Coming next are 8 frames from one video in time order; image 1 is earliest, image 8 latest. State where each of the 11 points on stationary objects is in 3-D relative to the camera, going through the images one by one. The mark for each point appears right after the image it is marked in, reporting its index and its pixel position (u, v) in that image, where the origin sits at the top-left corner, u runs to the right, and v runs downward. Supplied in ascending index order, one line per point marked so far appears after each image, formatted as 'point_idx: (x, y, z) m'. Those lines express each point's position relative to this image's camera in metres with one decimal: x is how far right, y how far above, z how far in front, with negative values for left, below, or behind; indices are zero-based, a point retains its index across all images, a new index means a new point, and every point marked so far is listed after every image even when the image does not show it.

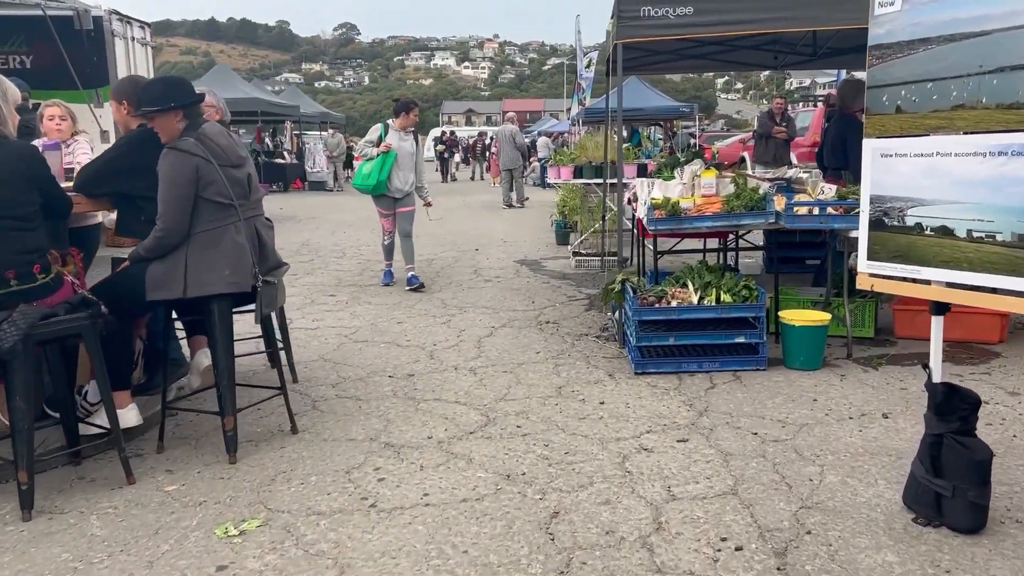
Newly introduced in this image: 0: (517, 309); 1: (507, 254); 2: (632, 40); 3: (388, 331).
0: (0.0, -0.2, +7.1) m
1: (-0.1, +0.4, +10.6) m
2: (+0.8, +1.7, +5.6) m
3: (-0.9, -0.3, +6.2) m
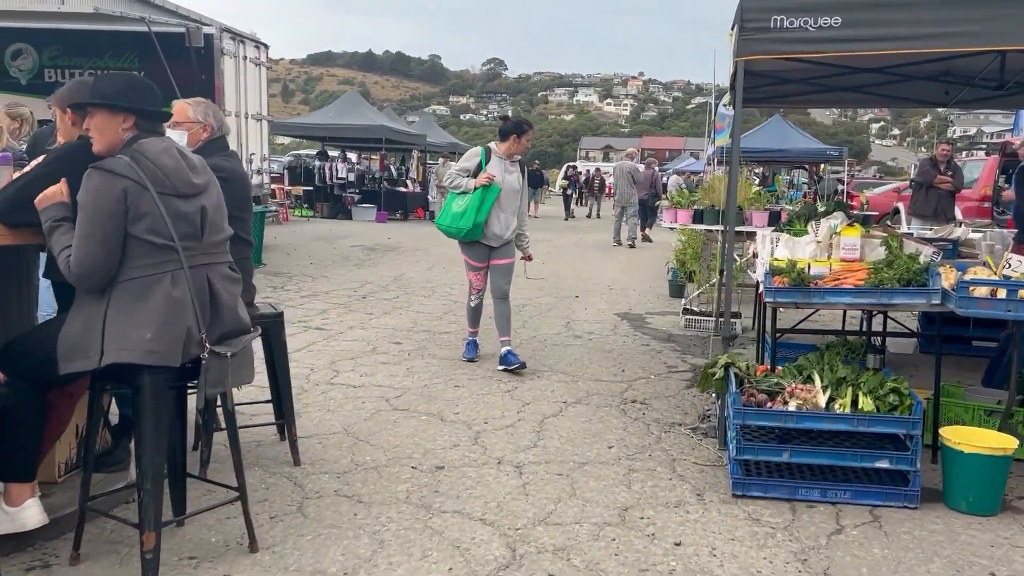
0: (+0.6, -0.7, +5.9) m
1: (+1.1, -0.2, +9.4) m
2: (+1.3, +1.2, +4.4) m
3: (-0.5, -0.7, +5.2) m
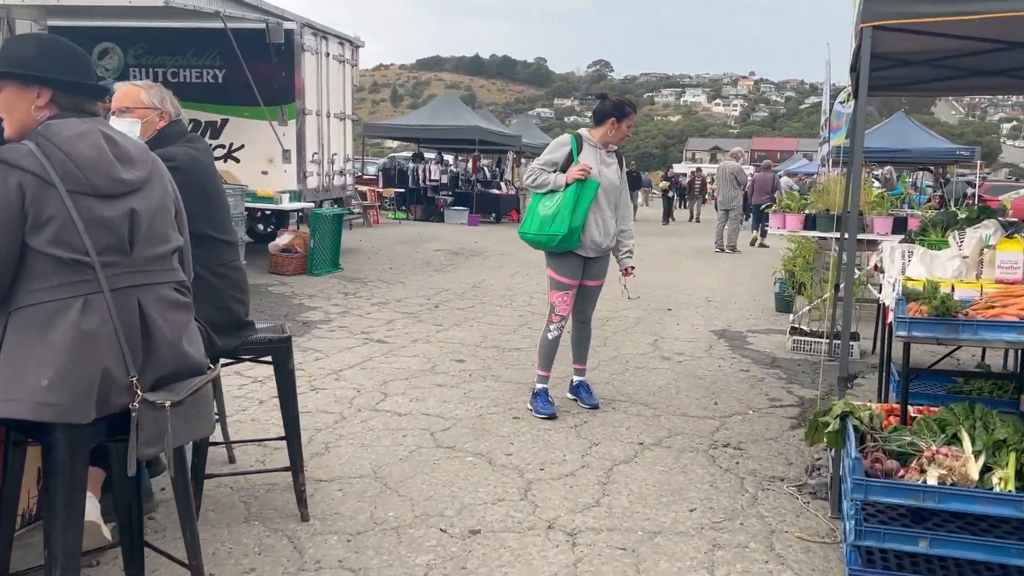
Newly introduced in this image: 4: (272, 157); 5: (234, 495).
0: (+1.1, -0.8, +5.0) m
1: (+2.0, -0.3, +8.5) m
2: (+1.6, +1.1, +3.4) m
3: (-0.1, -0.8, +4.4) m
4: (-3.2, +1.7, +10.8) m
5: (-1.2, -0.9, +3.5) m
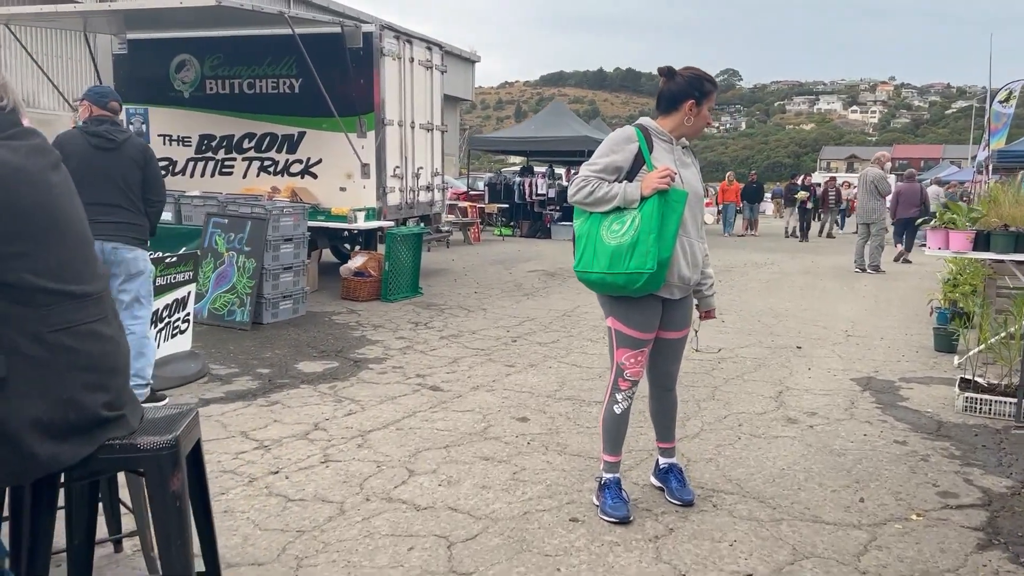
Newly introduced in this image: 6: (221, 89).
0: (+1.3, -1.0, +3.5) m
1: (+2.8, -0.6, +6.8) m
2: (+1.6, +0.9, +1.9) m
3: (+0.1, -1.0, +3.1) m
4: (-2.0, +1.4, +10.0) m
5: (-1.1, -1.1, +2.4) m
6: (-3.6, +2.5, +10.2) m
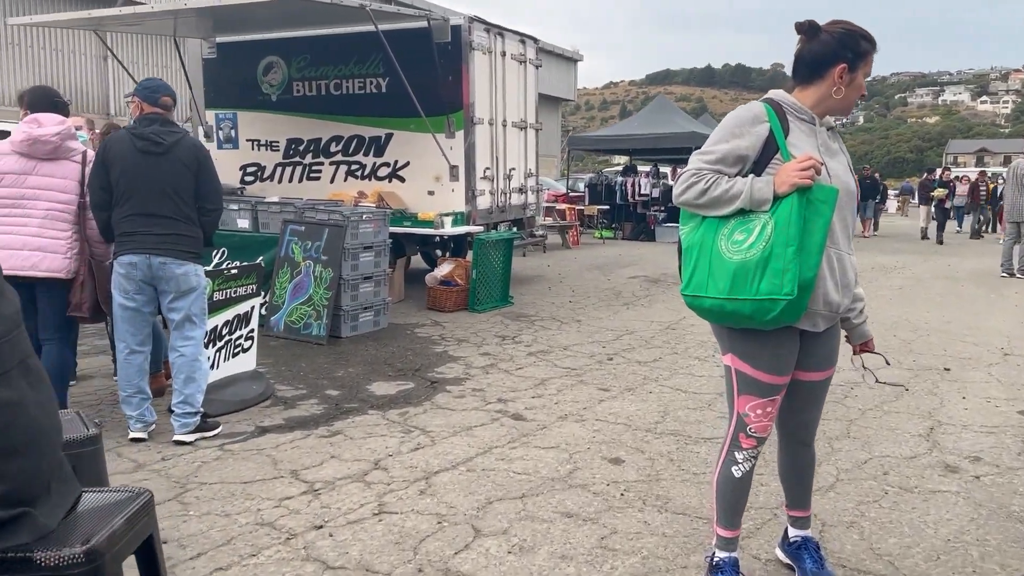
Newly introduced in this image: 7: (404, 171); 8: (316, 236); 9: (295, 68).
0: (+1.6, -1.1, +2.6) m
1: (+3.5, -0.7, +5.7) m
2: (+1.7, +0.8, +1.0) m
3: (+0.3, -1.1, +2.4) m
4: (-0.8, +1.3, +9.4) m
5: (-1.0, -1.2, +1.8) m
6: (-2.5, +2.4, +9.9) m
7: (-1.3, +1.4, +9.6) m
8: (-1.7, +0.4, +7.0) m
9: (-2.6, +2.7, +9.9) m
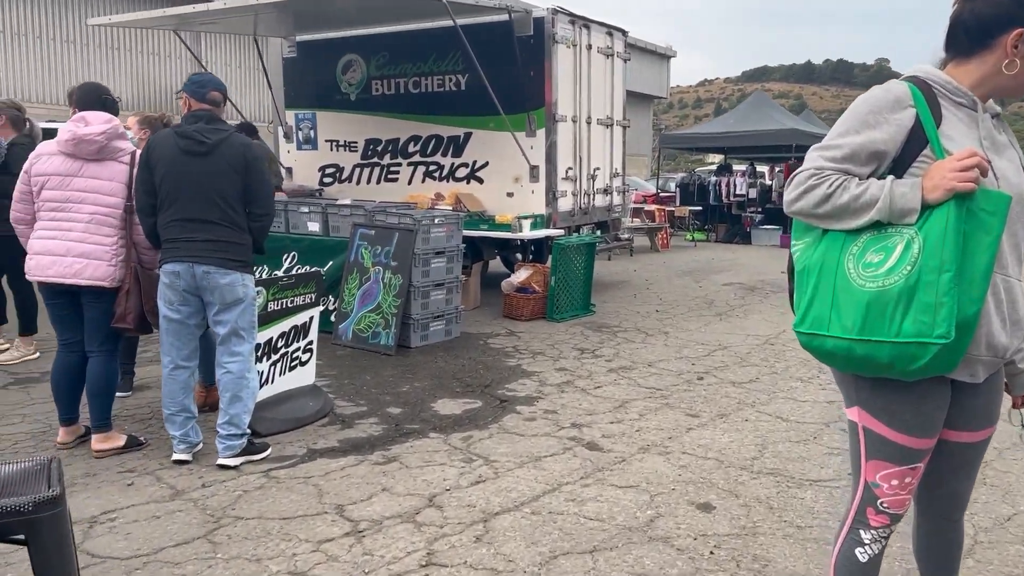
0: (+1.8, -1.2, +1.9) m
1: (+3.9, -0.9, +4.8) m
2: (+1.7, +0.7, +0.3) m
3: (+0.4, -1.2, +1.9) m
4: (+0.1, +1.2, +9.0) m
5: (-0.9, -1.2, +1.4) m
6: (-1.5, +2.3, +9.6) m
7: (-0.3, +1.3, +9.1) m
8: (-1.0, +0.4, +6.6) m
9: (-1.6, +2.6, +9.6) m
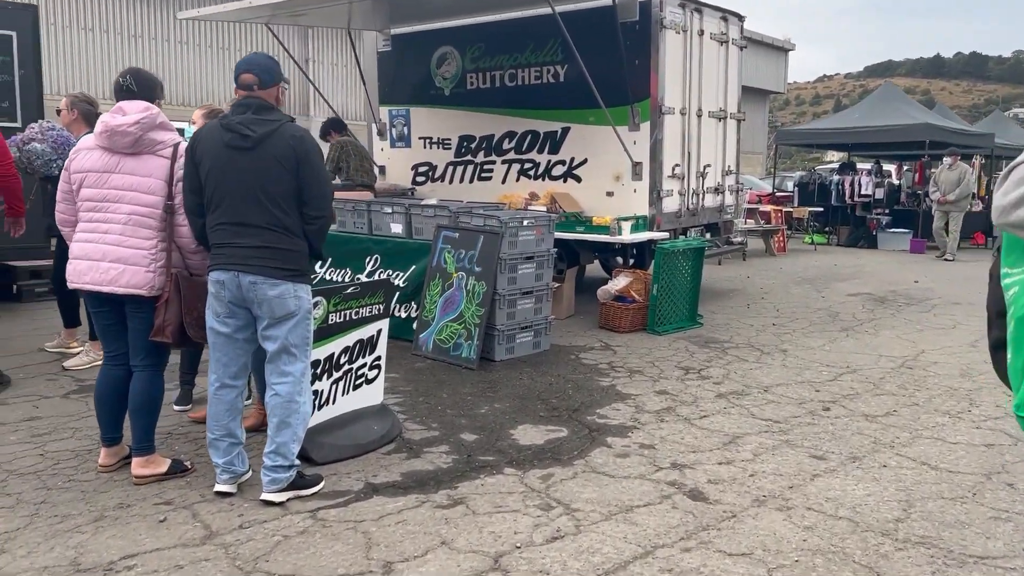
0: (+1.8, -1.3, +1.1) m
1: (+4.4, -1.0, +3.6) m
2: (+1.5, +0.6, -0.5) m
3: (+0.5, -1.3, +1.2) m
4: (+1.1, +1.2, +8.3) m
5: (-0.9, -1.3, +0.9) m
6: (-0.3, +2.3, +9.0) m
7: (+0.7, +1.2, +8.5) m
8: (-0.3, +0.3, +6.0) m
9: (-0.5, +2.6, +9.1) m
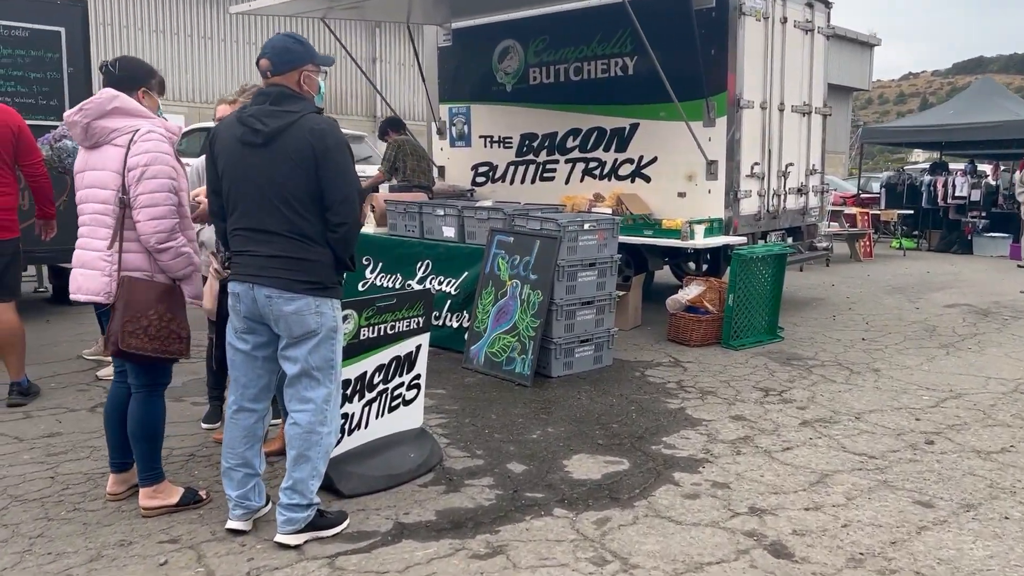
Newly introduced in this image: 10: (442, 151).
0: (+1.8, -1.4, +0.4) m
1: (+4.5, -1.1, +2.8) m
2: (+1.4, +0.5, -1.1) m
3: (+0.5, -1.3, +0.6) m
4: (+1.7, +1.1, +7.6) m
5: (-1.0, -1.3, +0.4) m
6: (+0.3, +2.2, +8.6) m
7: (+1.3, +1.2, +7.9) m
8: (+0.1, +0.3, +5.6) m
9: (+0.2, +2.5, +8.7) m
10: (-0.8, +1.7, +9.8) m
